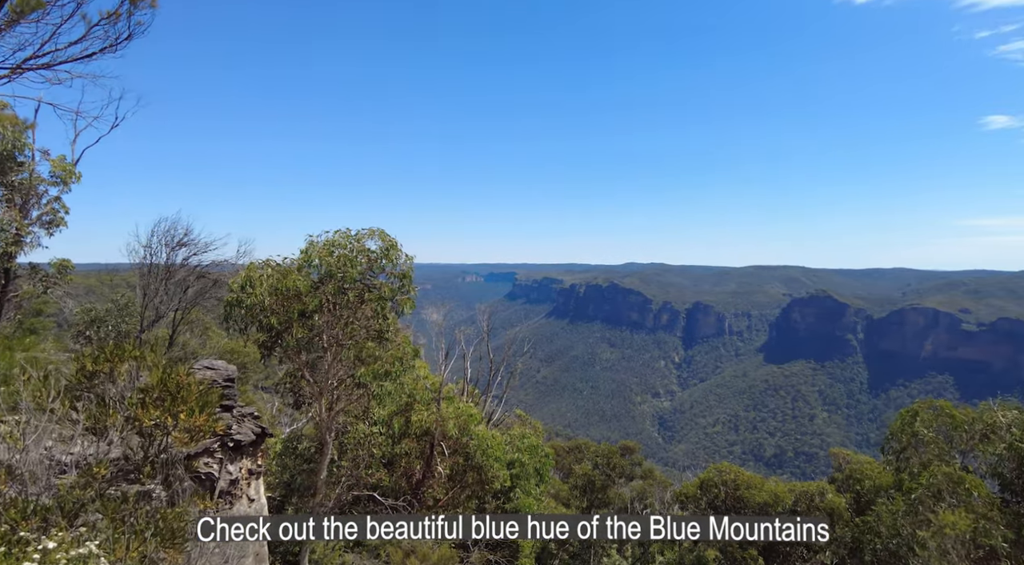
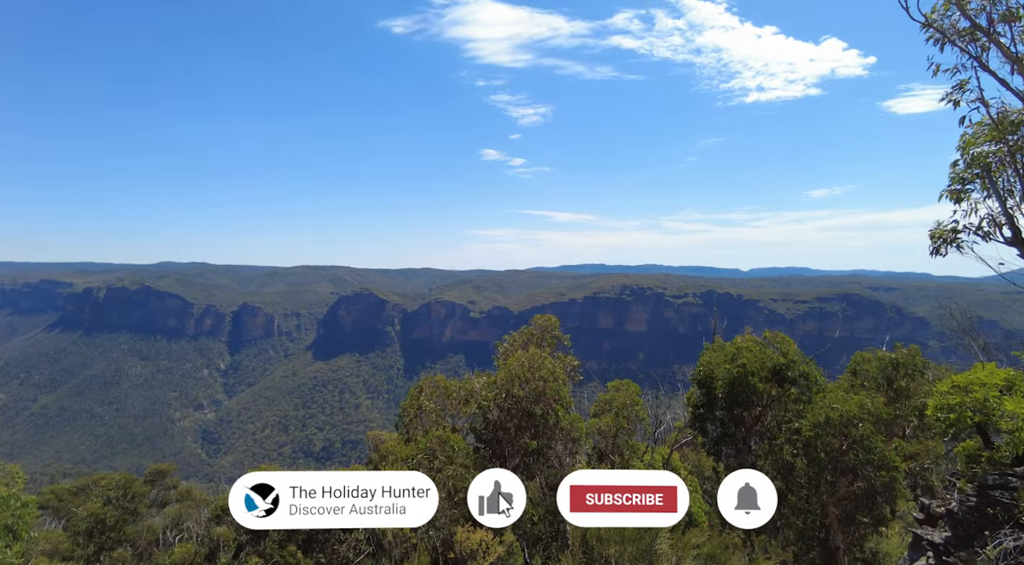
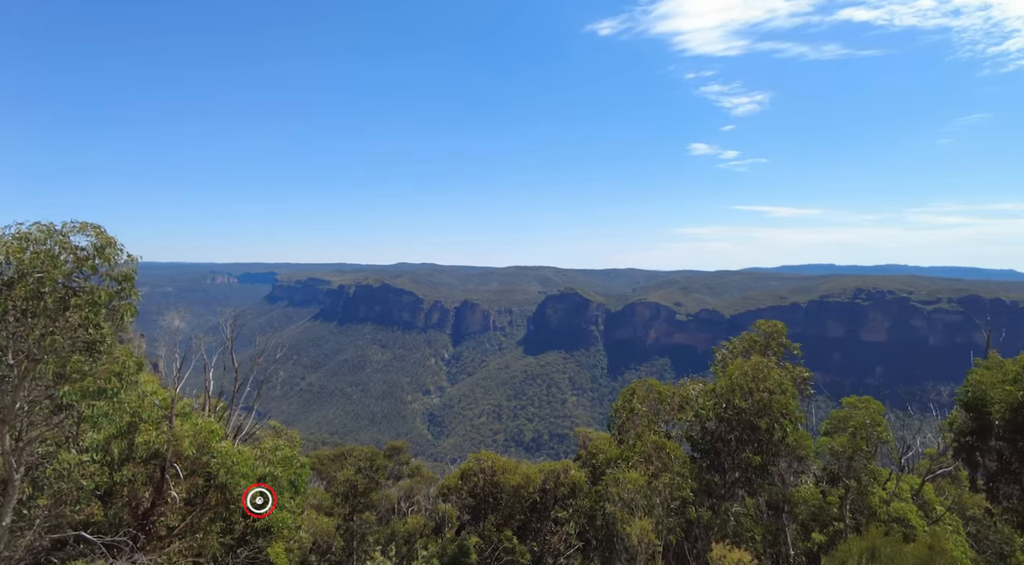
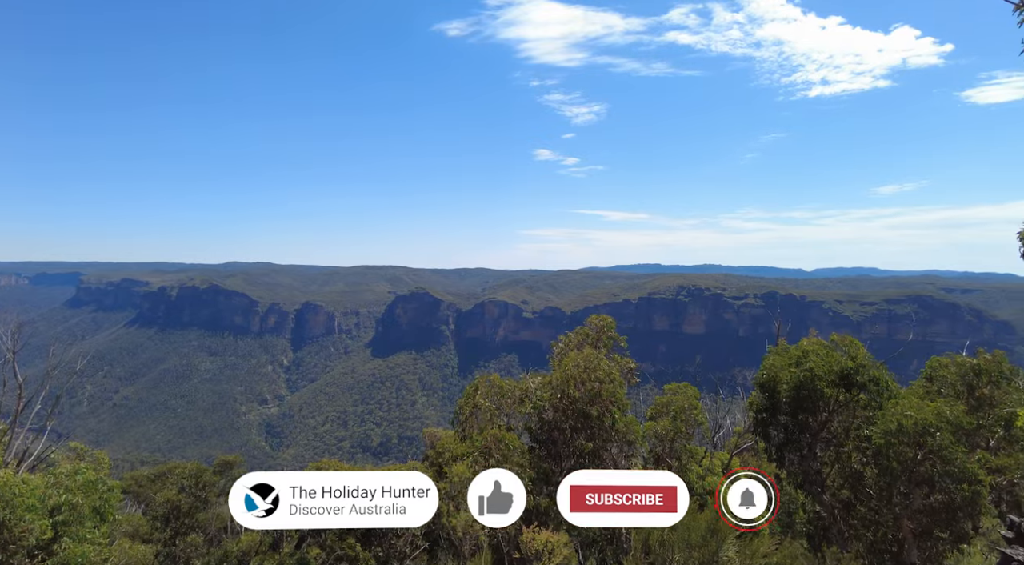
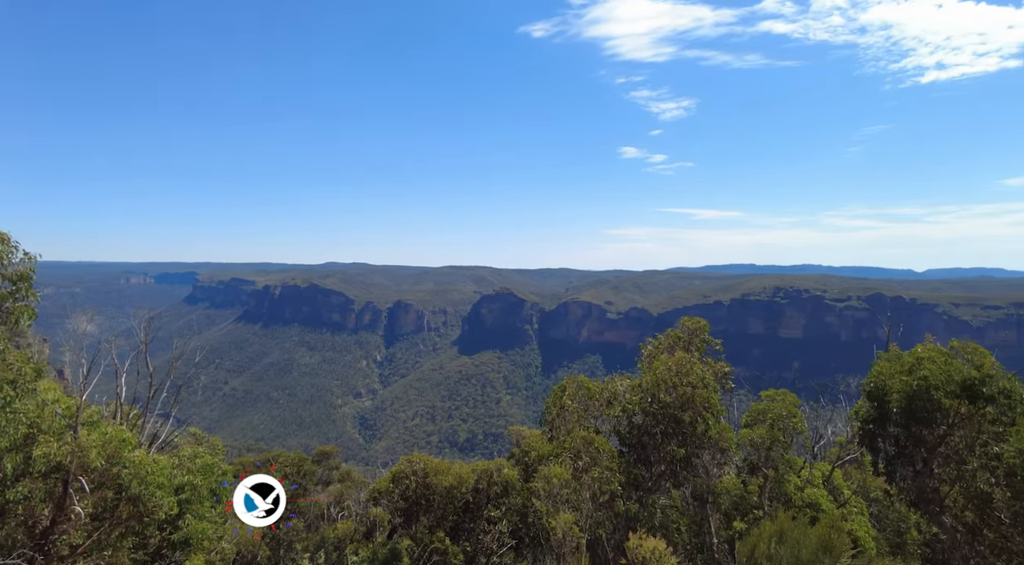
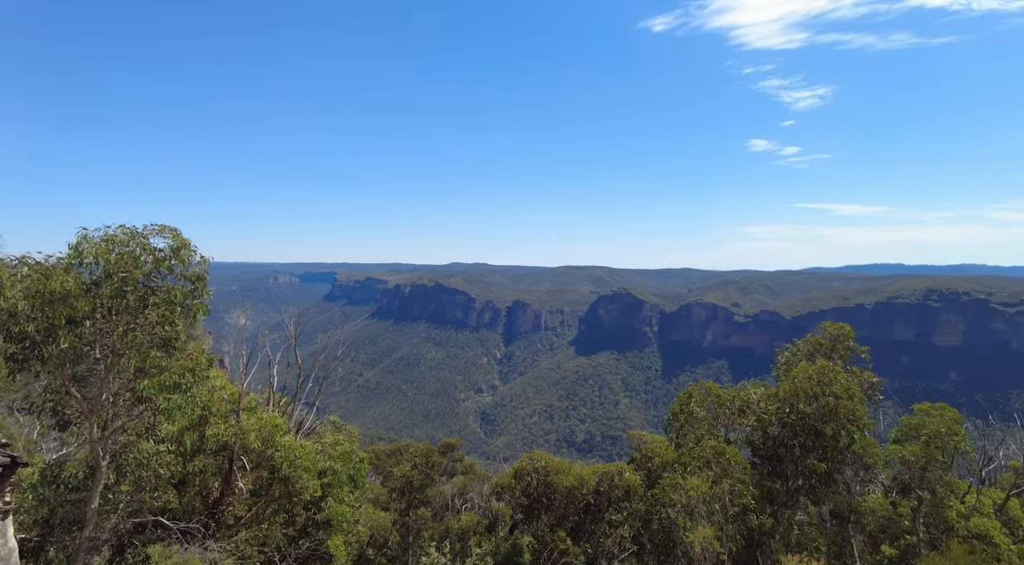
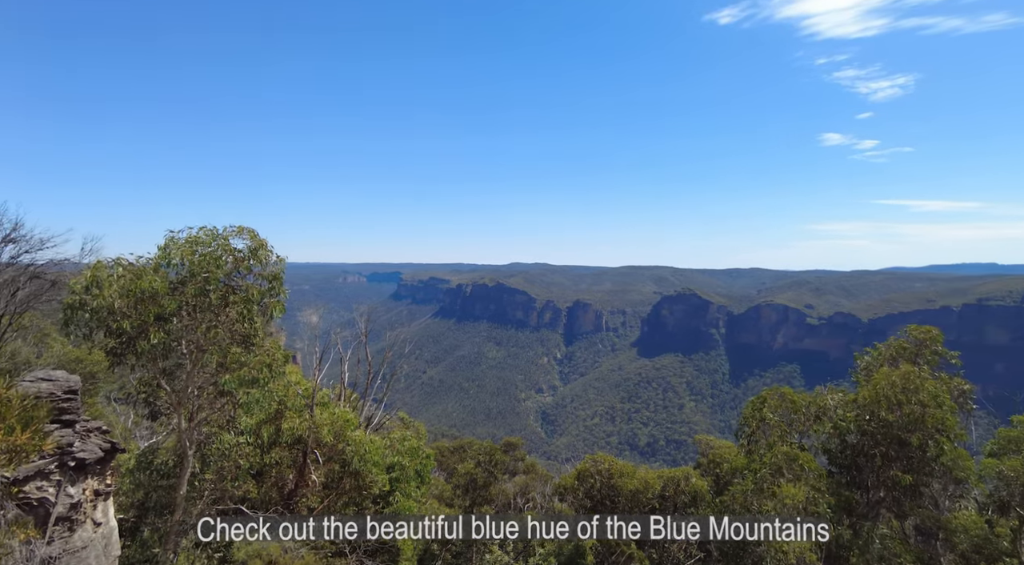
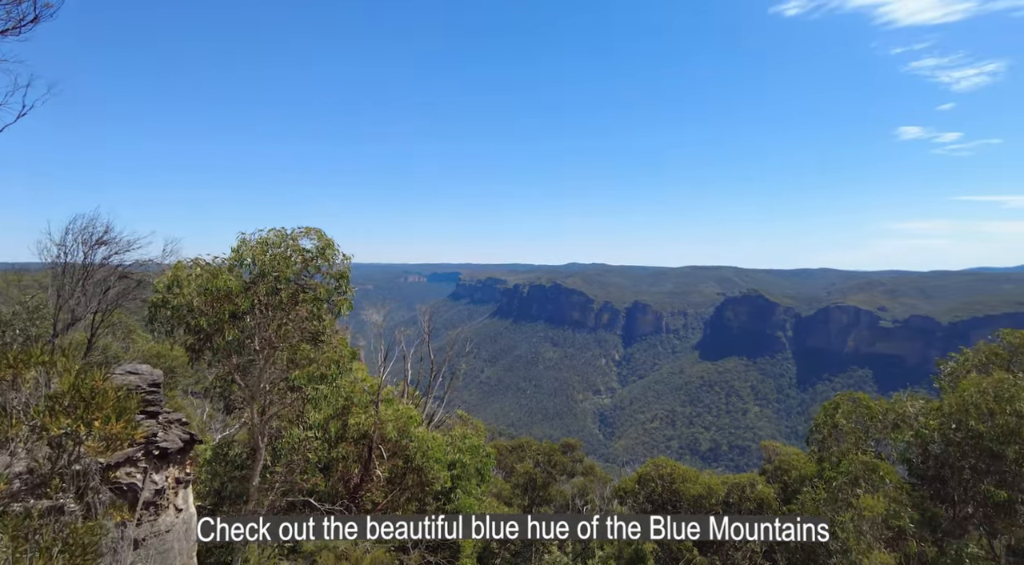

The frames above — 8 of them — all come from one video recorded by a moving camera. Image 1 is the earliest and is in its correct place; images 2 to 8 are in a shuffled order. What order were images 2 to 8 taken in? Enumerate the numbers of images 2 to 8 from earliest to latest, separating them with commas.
8, 7, 6, 3, 5, 4, 2
